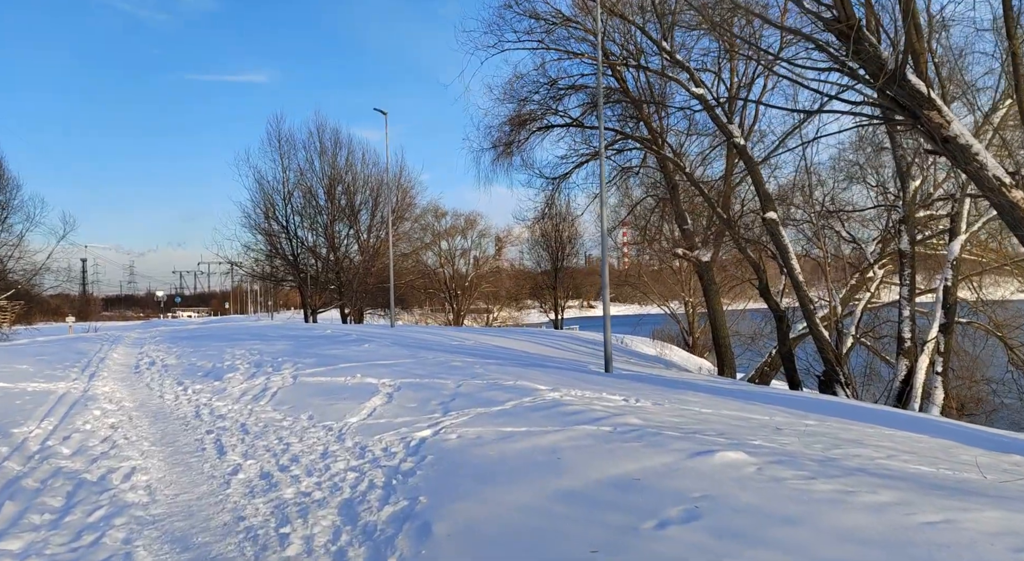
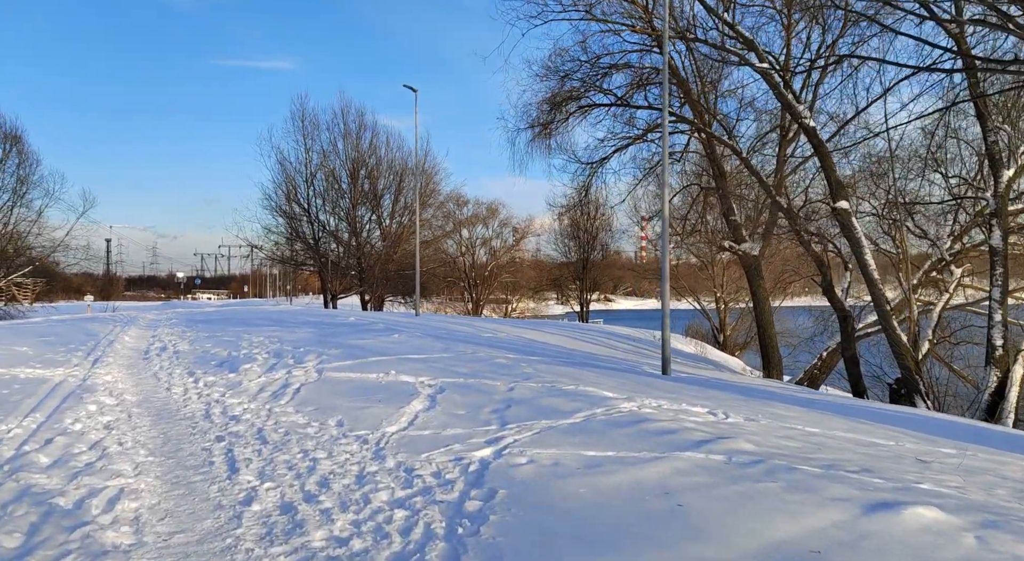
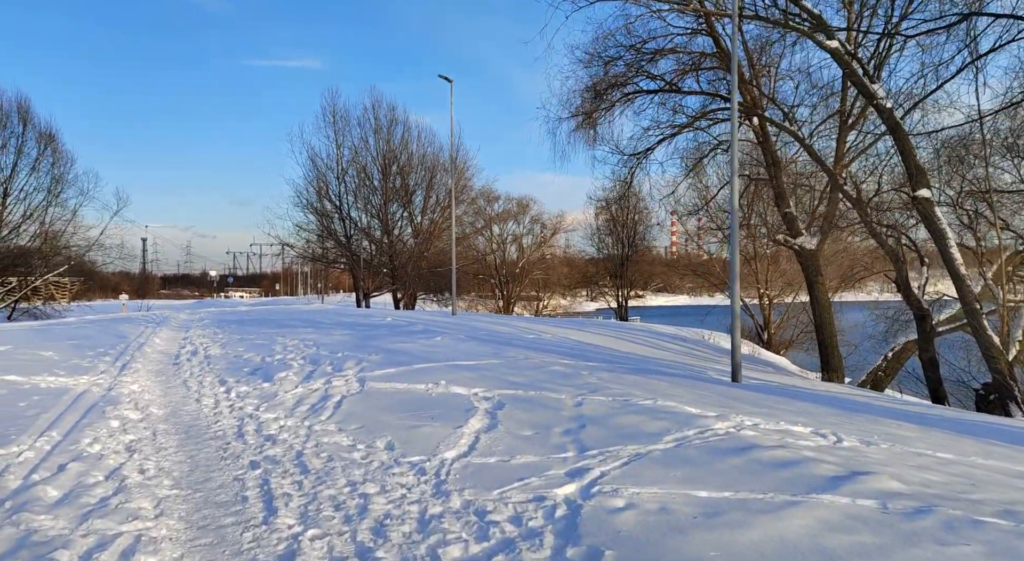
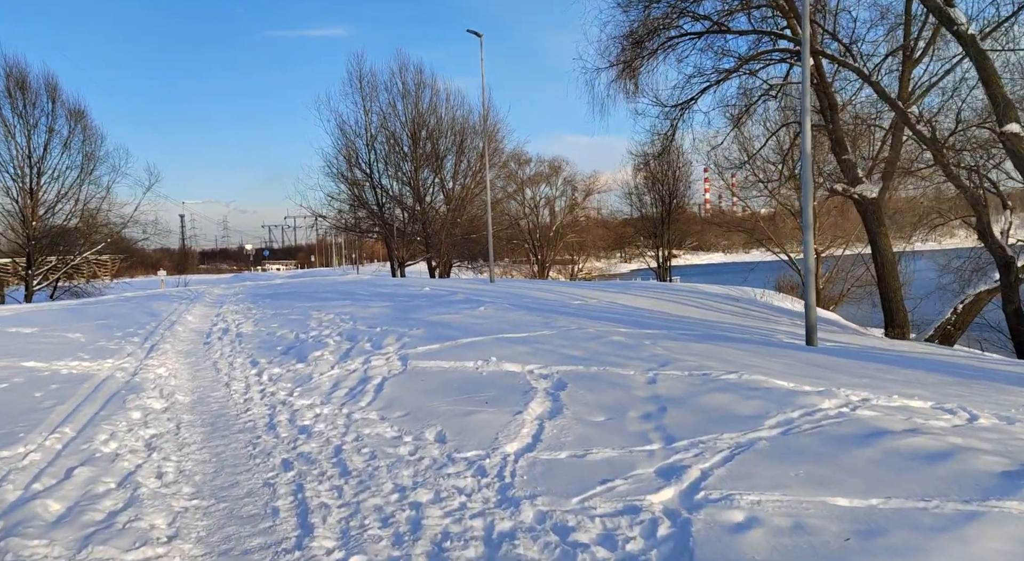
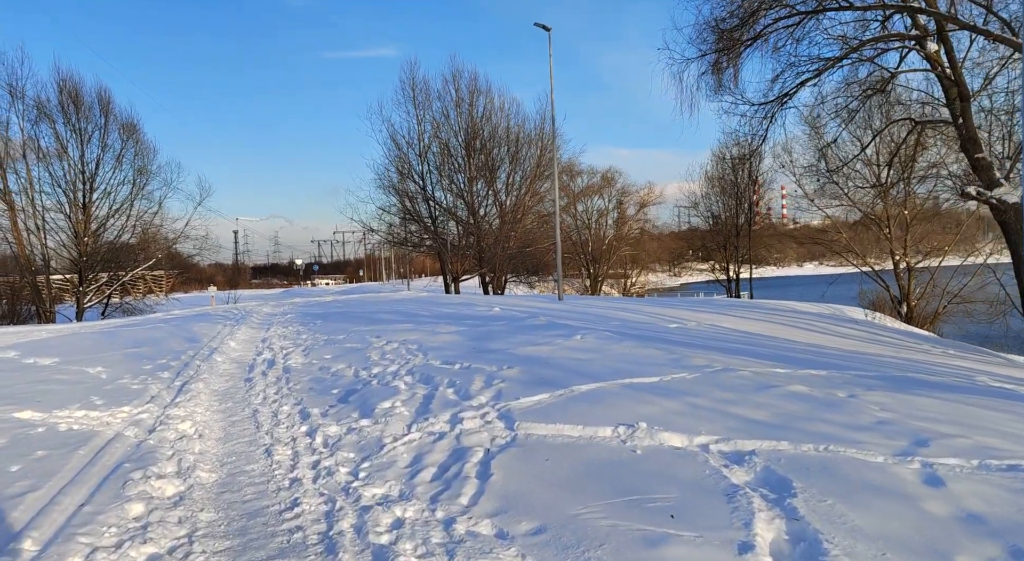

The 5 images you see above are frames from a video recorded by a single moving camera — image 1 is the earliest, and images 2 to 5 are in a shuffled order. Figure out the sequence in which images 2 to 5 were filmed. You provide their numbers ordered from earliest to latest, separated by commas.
2, 3, 4, 5
